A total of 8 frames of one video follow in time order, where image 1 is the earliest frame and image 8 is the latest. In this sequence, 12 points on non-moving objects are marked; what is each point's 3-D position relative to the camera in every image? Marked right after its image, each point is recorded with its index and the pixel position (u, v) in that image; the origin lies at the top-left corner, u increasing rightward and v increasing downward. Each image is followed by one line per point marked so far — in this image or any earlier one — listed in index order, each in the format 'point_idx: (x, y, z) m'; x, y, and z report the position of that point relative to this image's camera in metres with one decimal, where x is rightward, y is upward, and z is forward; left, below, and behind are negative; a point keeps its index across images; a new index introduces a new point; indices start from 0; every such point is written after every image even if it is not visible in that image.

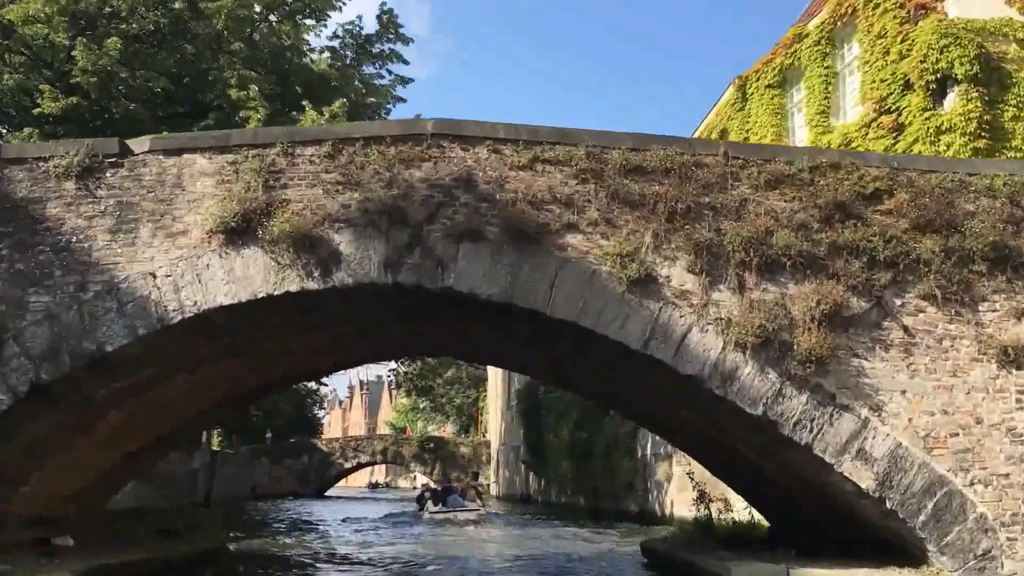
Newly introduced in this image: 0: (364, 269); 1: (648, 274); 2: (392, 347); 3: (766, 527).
0: (-1.3, +0.2, +7.9) m
1: (+1.2, +0.1, +7.9) m
2: (-1.4, -0.7, +10.9) m
3: (+3.3, -3.1, +11.8) m
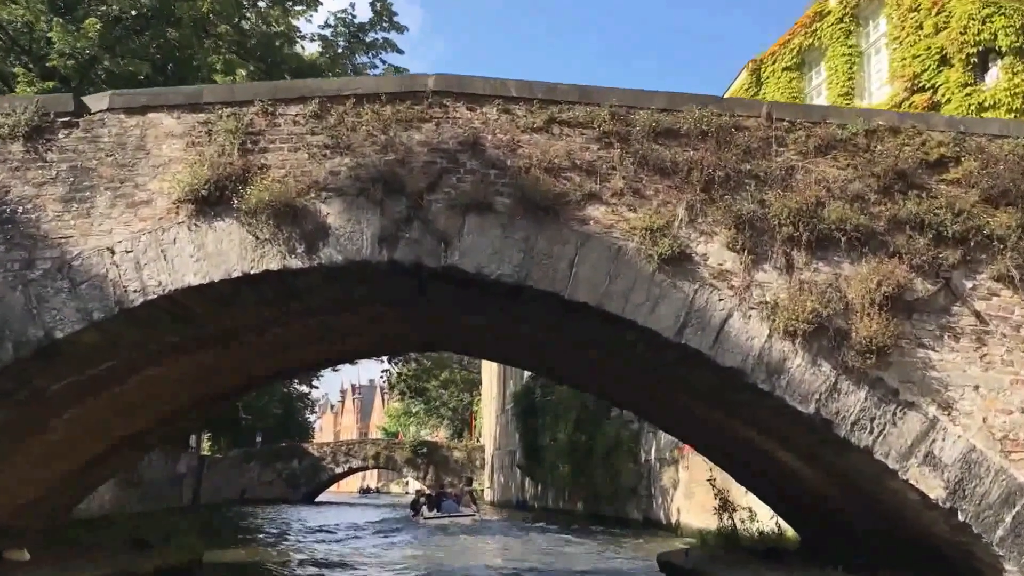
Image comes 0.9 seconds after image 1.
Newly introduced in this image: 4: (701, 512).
0: (-1.2, +0.3, +6.9) m
1: (+1.3, +0.3, +6.8) m
2: (-1.4, -0.6, +9.9) m
3: (+3.4, -3.0, +10.8) m
4: (+4.0, -4.8, +19.5) m
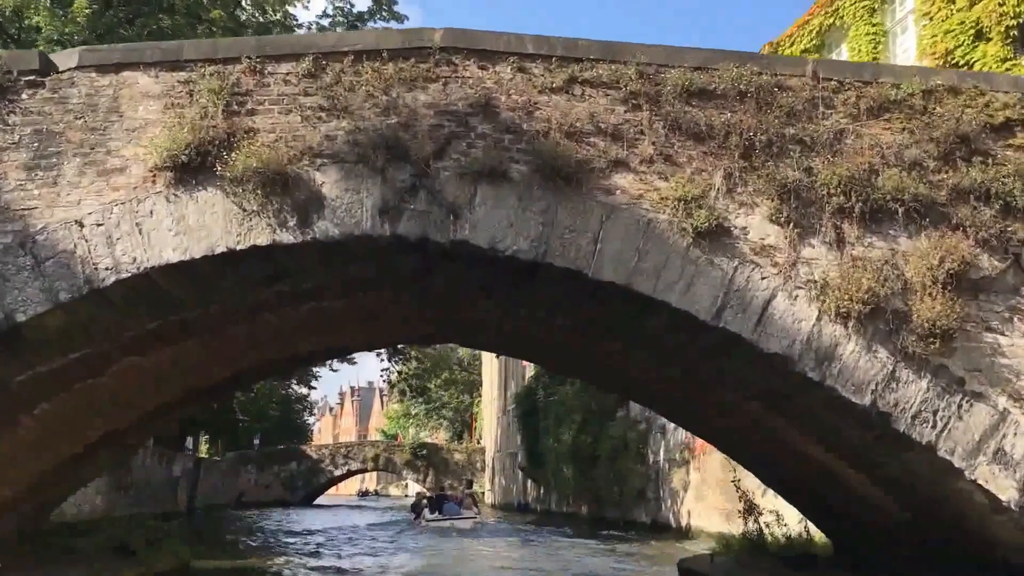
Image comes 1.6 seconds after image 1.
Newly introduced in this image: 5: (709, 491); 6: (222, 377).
0: (-1.1, +0.5, +6.1) m
1: (+1.4, +0.4, +6.1) m
2: (-1.3, -0.4, +9.2) m
3: (+3.5, -2.8, +10.1) m
4: (+4.1, -4.7, +18.7) m
5: (+4.1, -4.2, +19.0) m
6: (-3.0, -0.9, +9.3) m
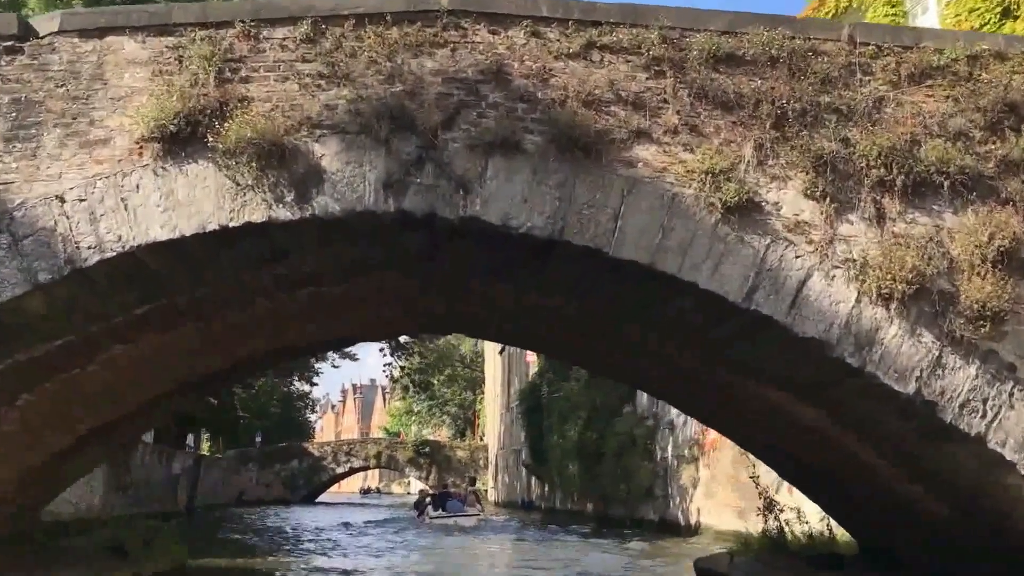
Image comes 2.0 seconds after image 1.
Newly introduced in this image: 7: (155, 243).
0: (-1.0, +0.6, +5.7) m
1: (+1.5, +0.6, +5.7) m
2: (-1.2, -0.3, +8.7) m
3: (+3.6, -2.7, +9.6) m
4: (+4.2, -4.5, +18.3) m
5: (+4.2, -4.1, +18.5) m
6: (-2.9, -0.8, +8.9) m
7: (-2.2, +0.3, +5.6) m
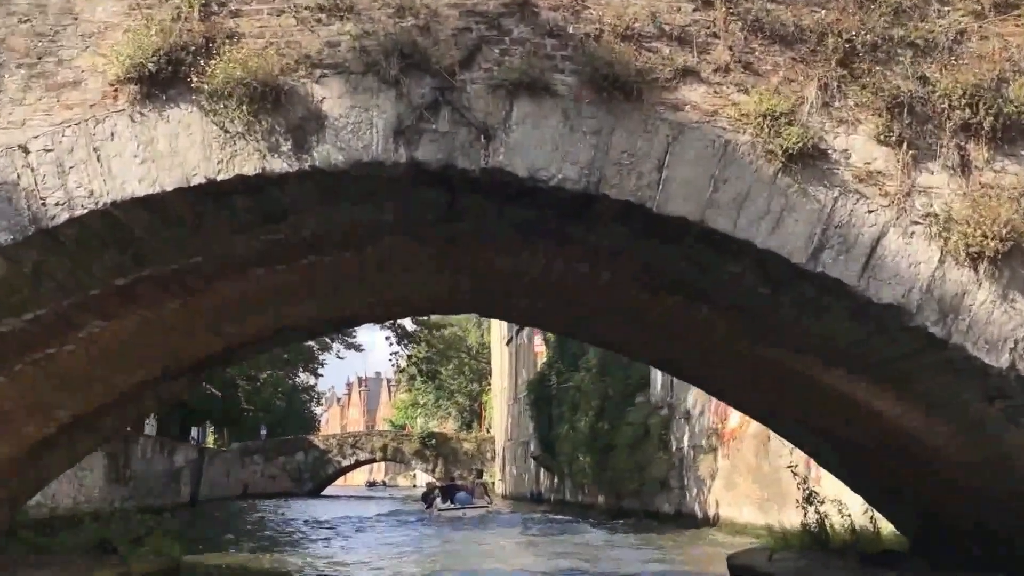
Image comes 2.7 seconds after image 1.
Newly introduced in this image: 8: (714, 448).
0: (-0.8, +0.8, +5.0) m
1: (+1.6, +0.8, +4.9) m
2: (-1.0, -0.1, +8.0) m
3: (+3.8, -2.4, +8.9) m
4: (+4.5, -4.2, +17.6) m
5: (+4.5, -3.7, +17.8) m
6: (-2.7, -0.6, +8.2) m
7: (-2.0, +0.5, +4.9) m
8: (+4.3, -3.4, +19.4) m
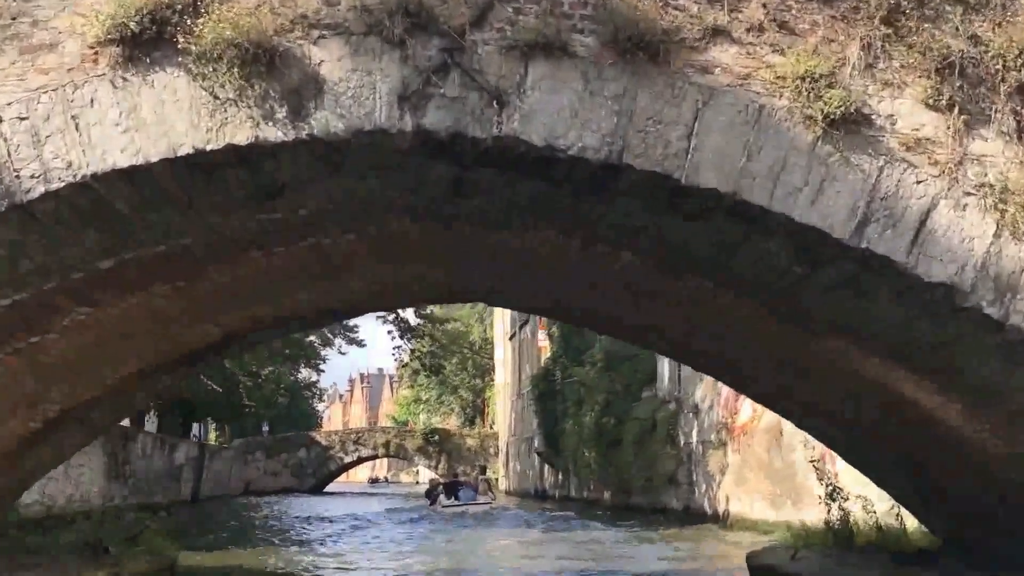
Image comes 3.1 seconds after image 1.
0: (-0.7, +0.9, +4.6) m
1: (+1.7, +0.9, +4.5) m
2: (-0.9, +0.1, +7.6) m
3: (+3.9, -2.3, +8.5) m
4: (+4.6, -4.0, +17.2) m
5: (+4.6, -3.6, +17.4) m
6: (-2.6, -0.4, +7.8) m
7: (-2.0, +0.6, +4.5) m
8: (+4.4, -3.2, +19.0) m
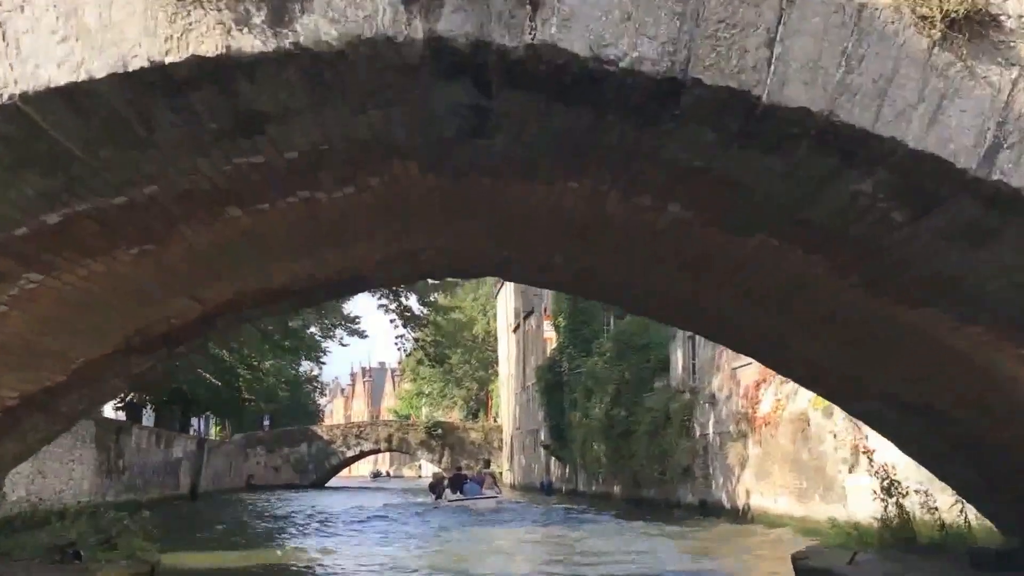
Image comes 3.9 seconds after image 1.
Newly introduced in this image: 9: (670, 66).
0: (-0.6, +1.1, +3.6) m
1: (+1.9, +1.1, +3.6) m
2: (-0.7, +0.3, +6.7) m
3: (+4.0, -2.1, +7.6) m
4: (+4.8, -3.7, +16.3) m
5: (+4.8, -3.3, +16.5) m
6: (-2.5, -0.2, +6.9) m
7: (-1.8, +0.8, +3.6) m
8: (+4.6, -2.9, +18.1) m
9: (+0.6, +0.9, +3.6) m
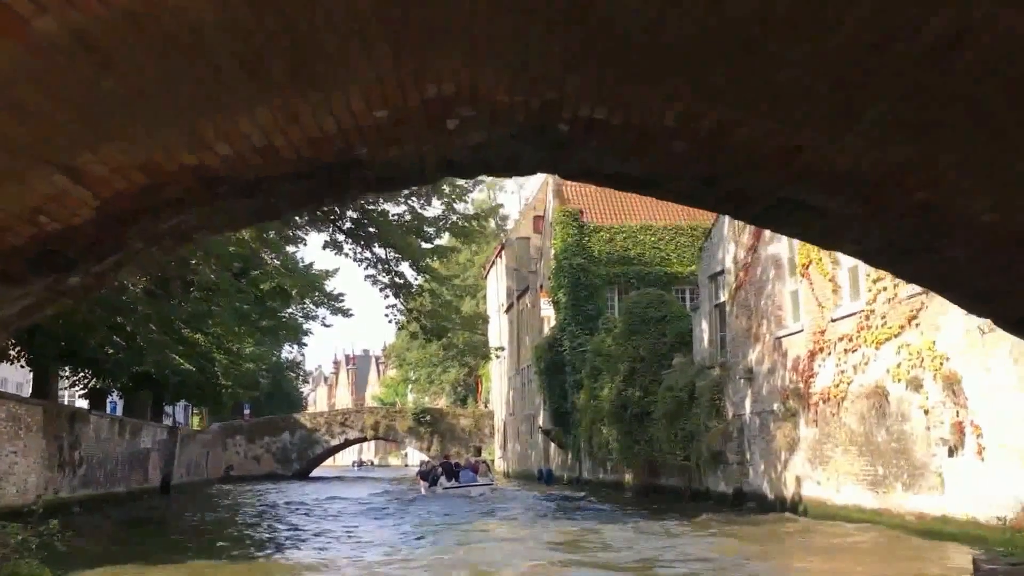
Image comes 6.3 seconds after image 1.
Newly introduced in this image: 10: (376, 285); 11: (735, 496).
0: (-0.1, +1.6, +1.0) m
1: (+2.3, +1.7, +1.0) m
2: (-0.3, +0.9, +4.1) m
3: (+4.4, -1.4, +5.1) m
4: (+5.0, -2.9, +13.8) m
5: (+5.0, -2.5, +14.1) m
6: (-2.1, +0.3, +4.2) m
7: (-1.4, +1.3, +0.9) m
8: (+4.8, -2.2, +15.6) m
9: (+1.1, +1.4, +1.0) m
10: (-2.8, +0.1, +18.7) m
11: (+4.5, -4.2, +18.1) m
